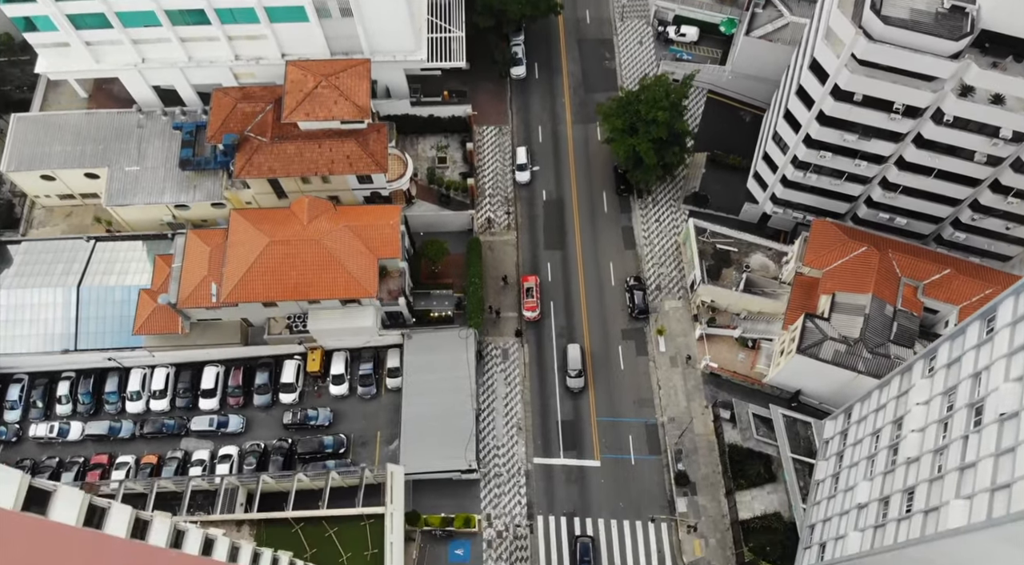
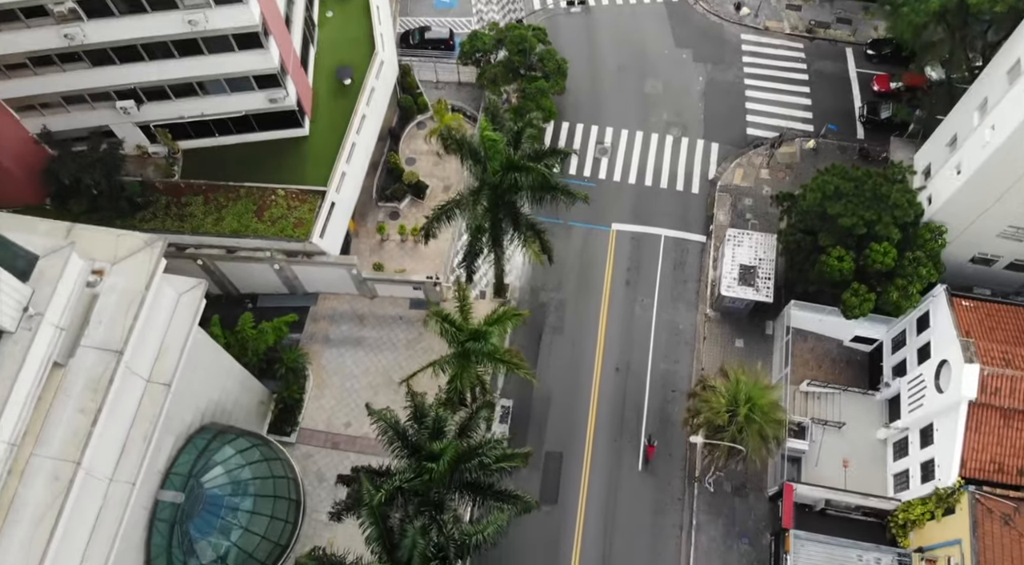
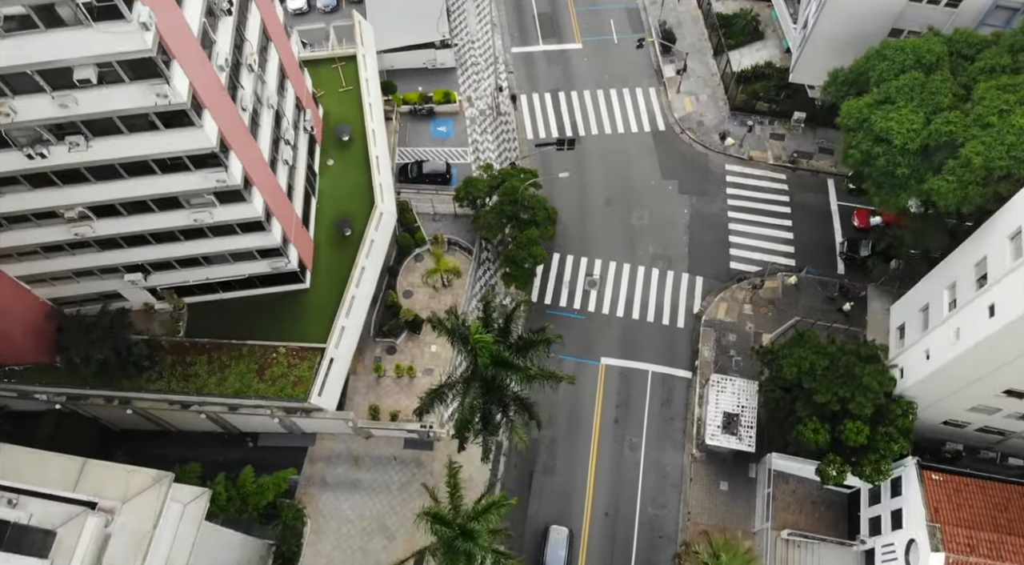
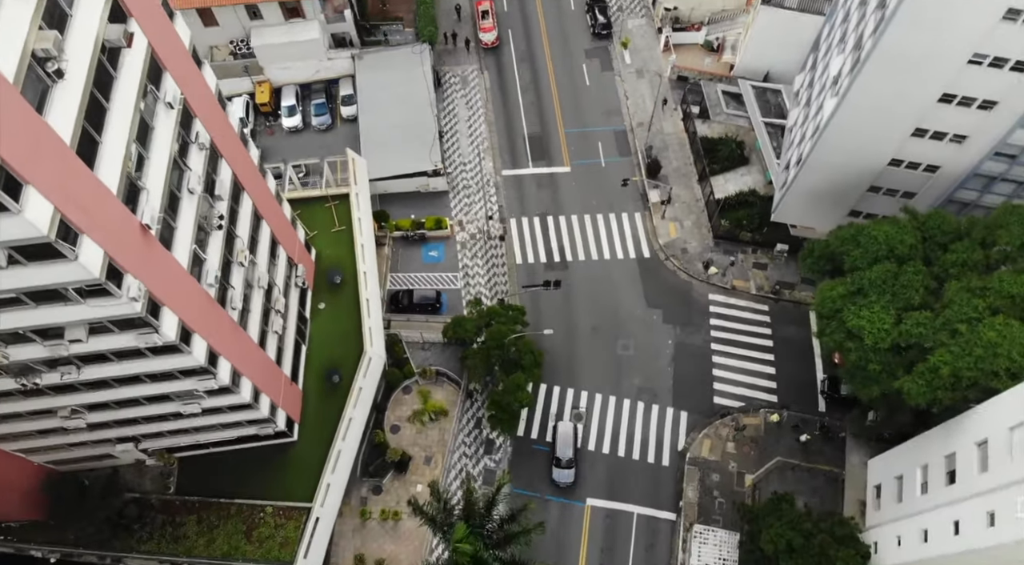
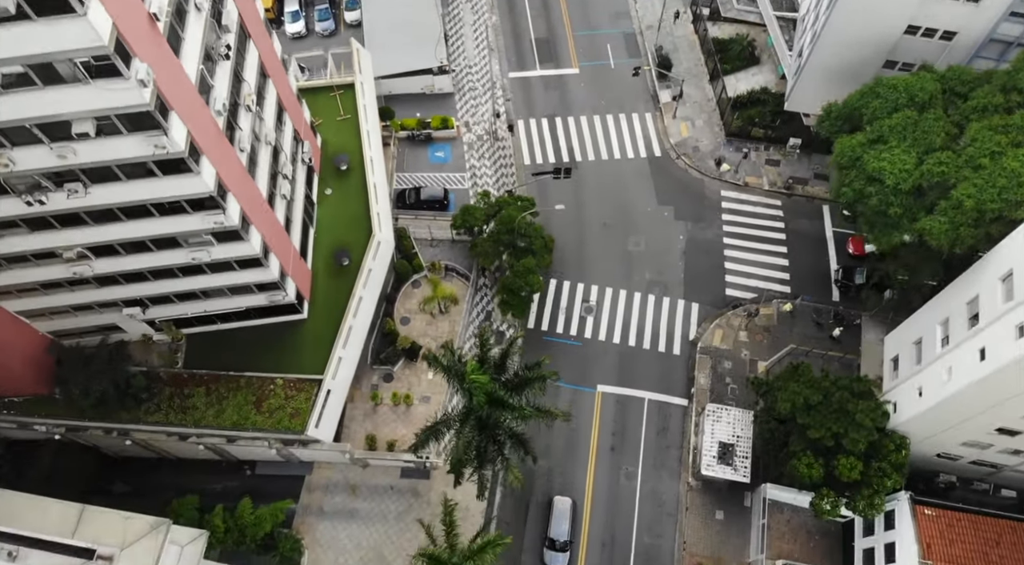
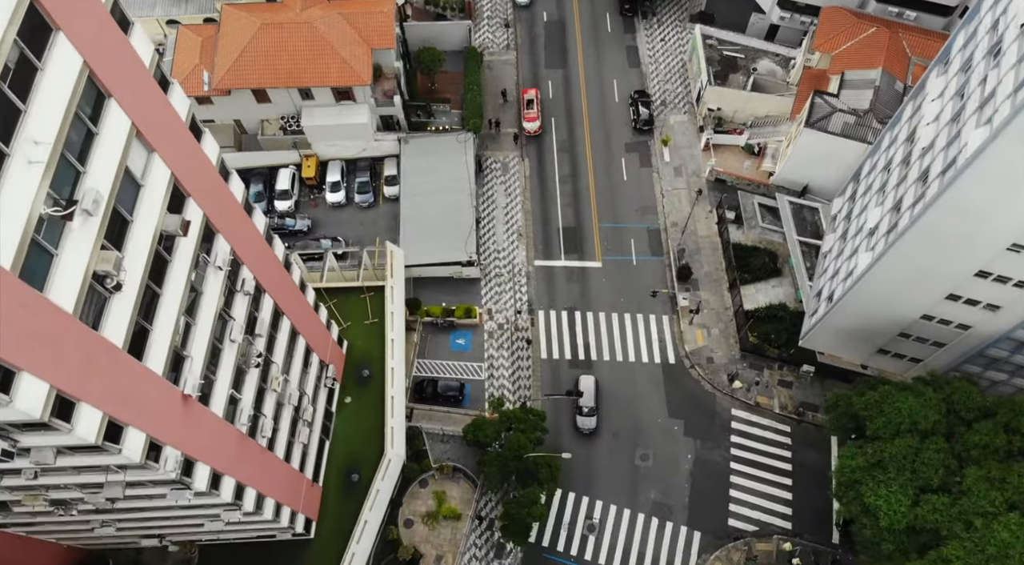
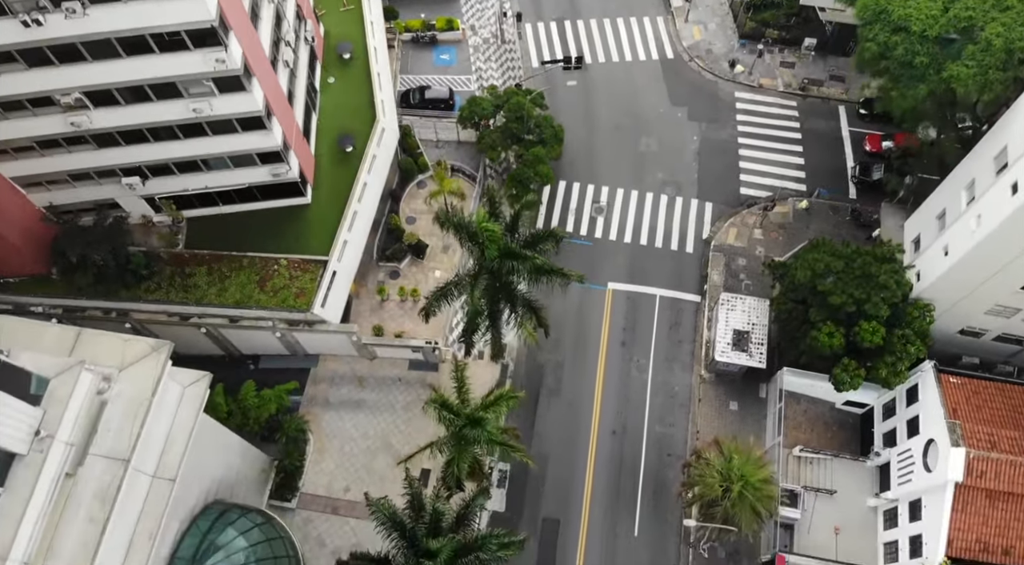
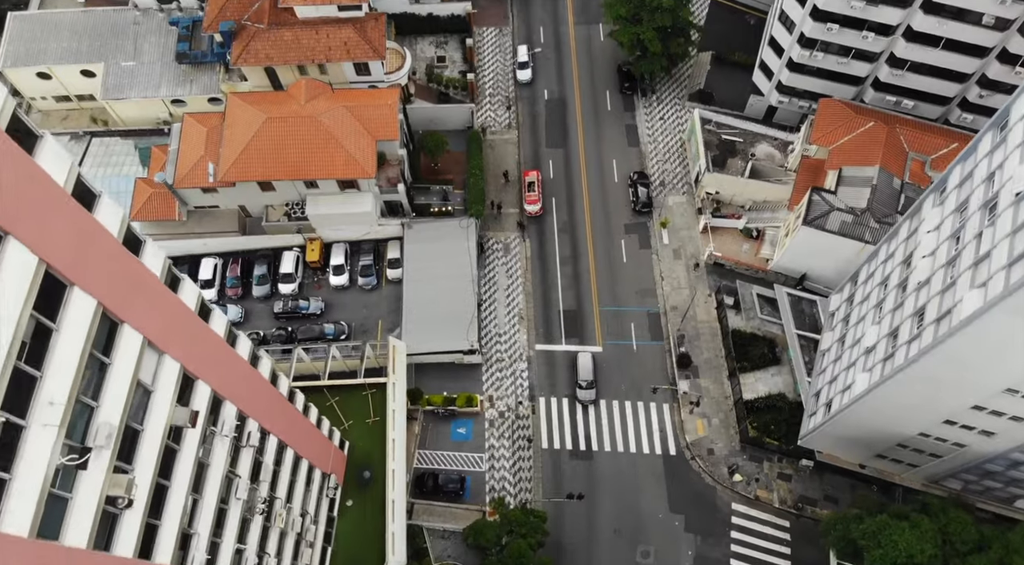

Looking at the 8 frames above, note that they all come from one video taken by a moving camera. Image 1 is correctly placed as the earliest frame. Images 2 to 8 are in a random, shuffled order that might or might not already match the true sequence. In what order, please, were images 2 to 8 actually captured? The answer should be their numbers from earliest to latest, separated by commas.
8, 6, 4, 5, 3, 7, 2
